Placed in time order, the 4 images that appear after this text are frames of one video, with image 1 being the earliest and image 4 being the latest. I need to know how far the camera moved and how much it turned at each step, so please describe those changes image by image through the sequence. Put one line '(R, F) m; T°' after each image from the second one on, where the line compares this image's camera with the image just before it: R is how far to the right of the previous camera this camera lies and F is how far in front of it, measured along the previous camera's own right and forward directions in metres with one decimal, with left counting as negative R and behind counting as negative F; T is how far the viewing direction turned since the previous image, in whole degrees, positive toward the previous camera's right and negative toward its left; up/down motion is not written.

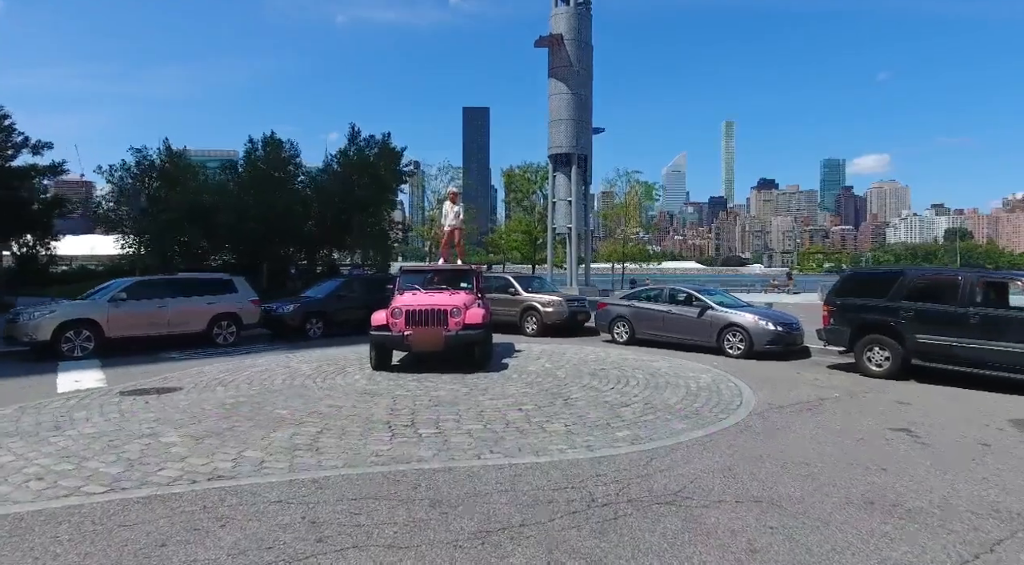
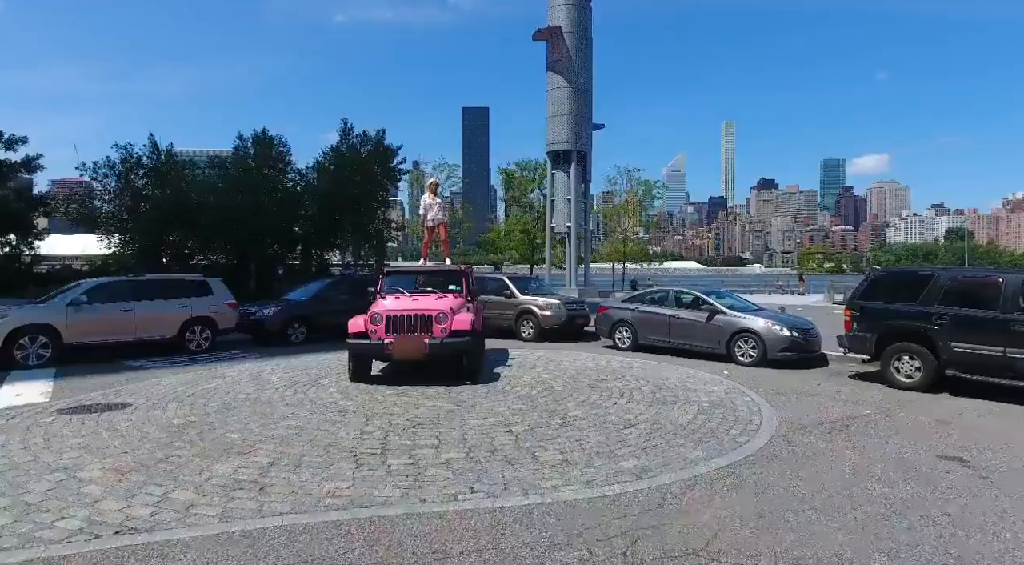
(+0.1, +0.9) m; 0°
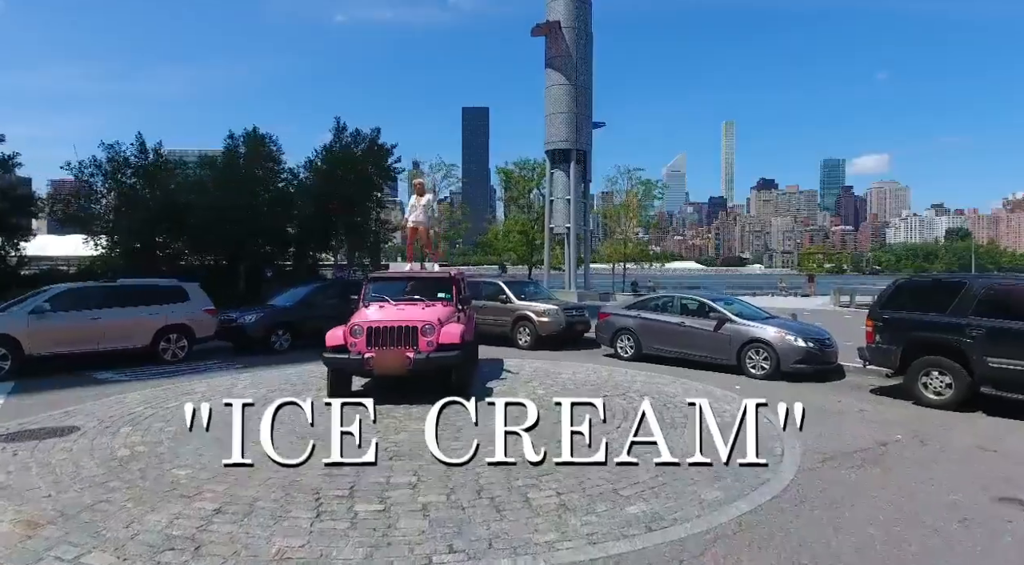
(+0.1, +0.7) m; 0°
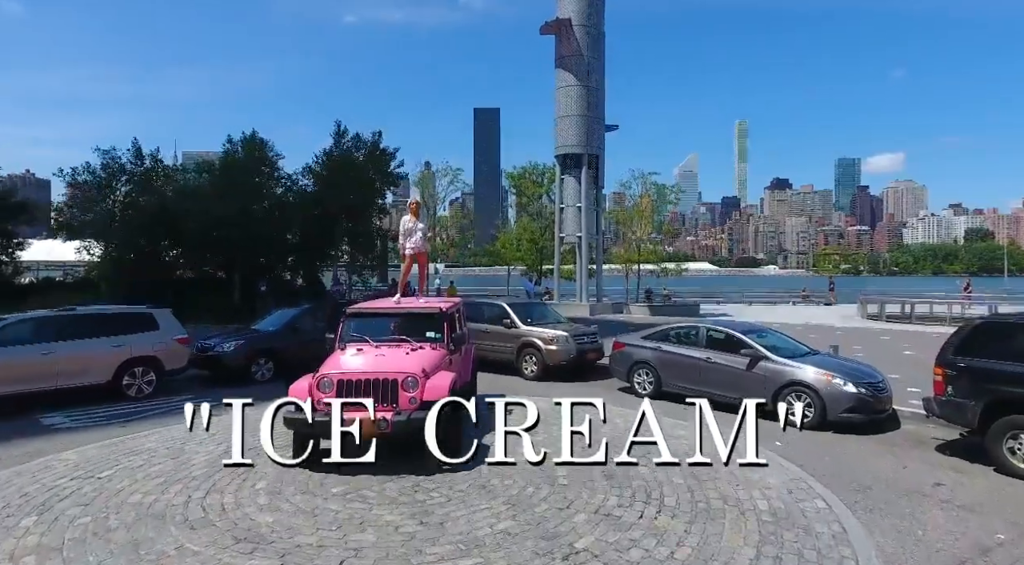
(+0.1, +1.3) m; -1°
